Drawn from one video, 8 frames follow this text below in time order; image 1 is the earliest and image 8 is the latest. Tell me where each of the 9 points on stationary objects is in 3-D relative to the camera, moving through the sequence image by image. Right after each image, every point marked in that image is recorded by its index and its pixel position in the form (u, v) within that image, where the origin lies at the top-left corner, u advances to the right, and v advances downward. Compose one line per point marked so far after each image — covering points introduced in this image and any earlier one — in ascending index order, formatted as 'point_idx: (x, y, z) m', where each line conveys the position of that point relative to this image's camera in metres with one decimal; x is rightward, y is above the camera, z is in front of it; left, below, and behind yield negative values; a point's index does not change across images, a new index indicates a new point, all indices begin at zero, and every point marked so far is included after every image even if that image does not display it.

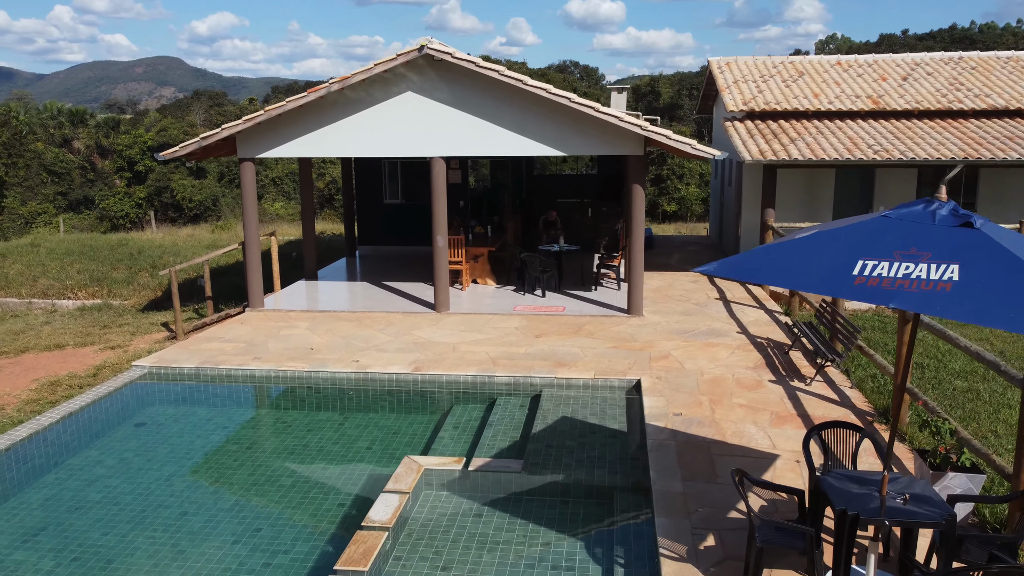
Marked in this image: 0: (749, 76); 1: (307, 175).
0: (+4.5, +4.0, +15.4) m
1: (-3.5, +1.8, +13.6) m
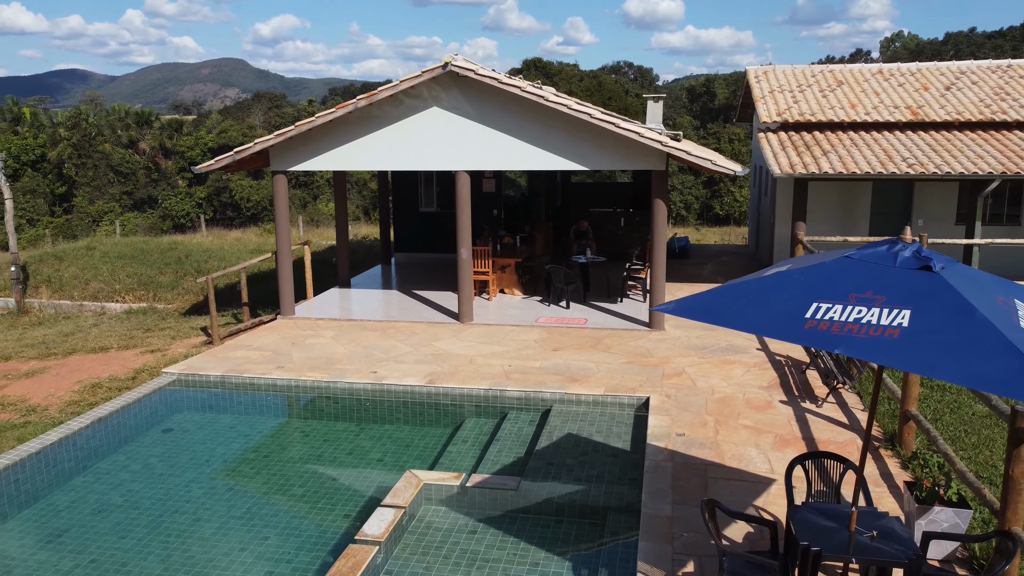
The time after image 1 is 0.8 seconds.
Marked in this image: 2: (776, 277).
0: (+5.2, +3.8, +15.2) m
1: (-3.0, +1.7, +13.9) m
2: (+1.2, +0.1, +3.9) m
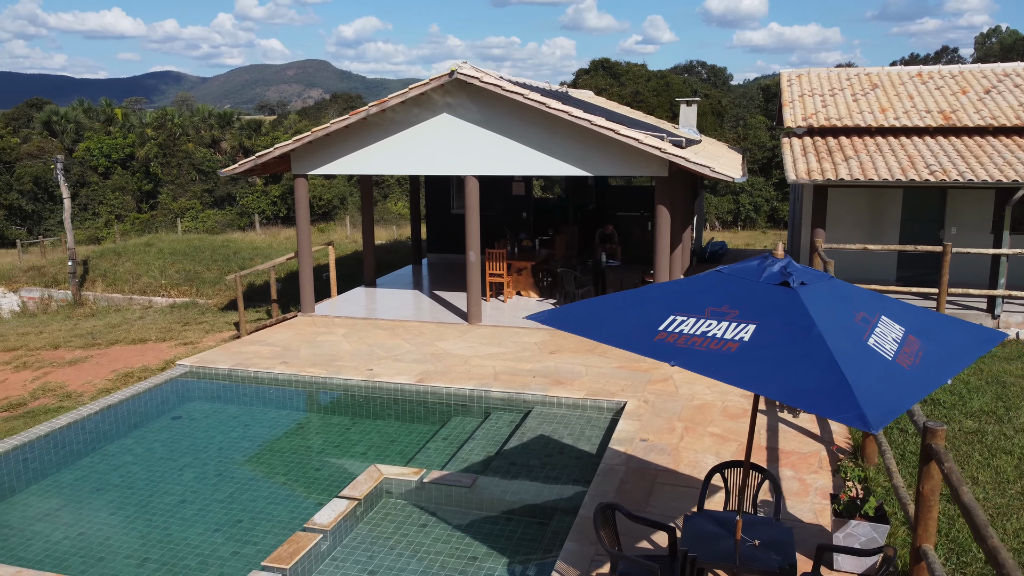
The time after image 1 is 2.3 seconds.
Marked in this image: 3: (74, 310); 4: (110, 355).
0: (+5.7, +3.7, +14.9) m
1: (-2.6, +1.7, +14.4) m
2: (+0.7, 0.0, +4.0) m
3: (-8.6, -0.4, +16.0) m
4: (-6.4, -1.1, +12.9) m
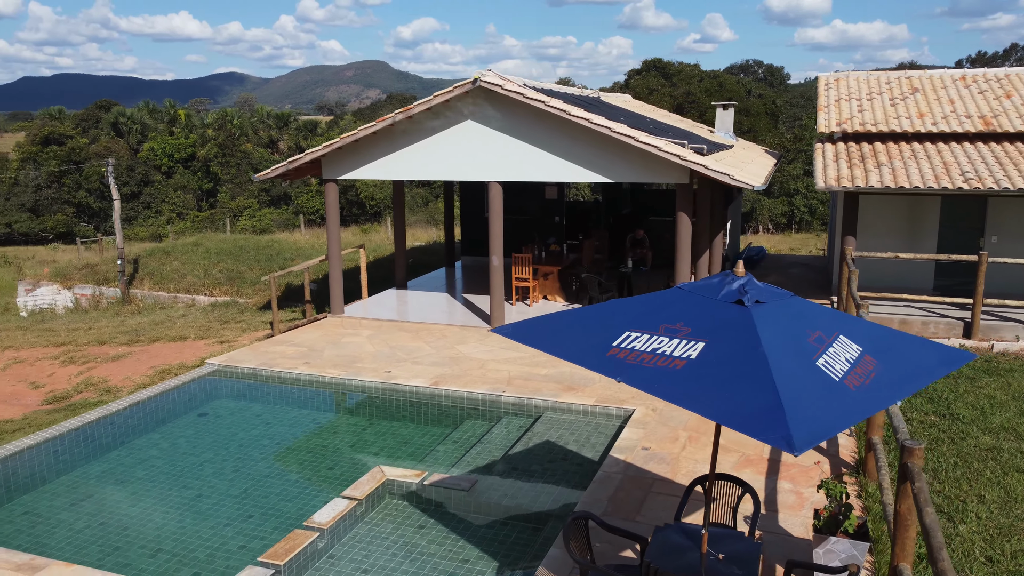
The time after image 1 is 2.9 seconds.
0: (+6.2, +3.5, +14.7) m
1: (-2.0, +1.7, +14.7) m
2: (+0.5, -0.1, +4.1) m
3: (-8.0, -0.4, +16.6) m
4: (-6.0, -1.1, +13.5) m
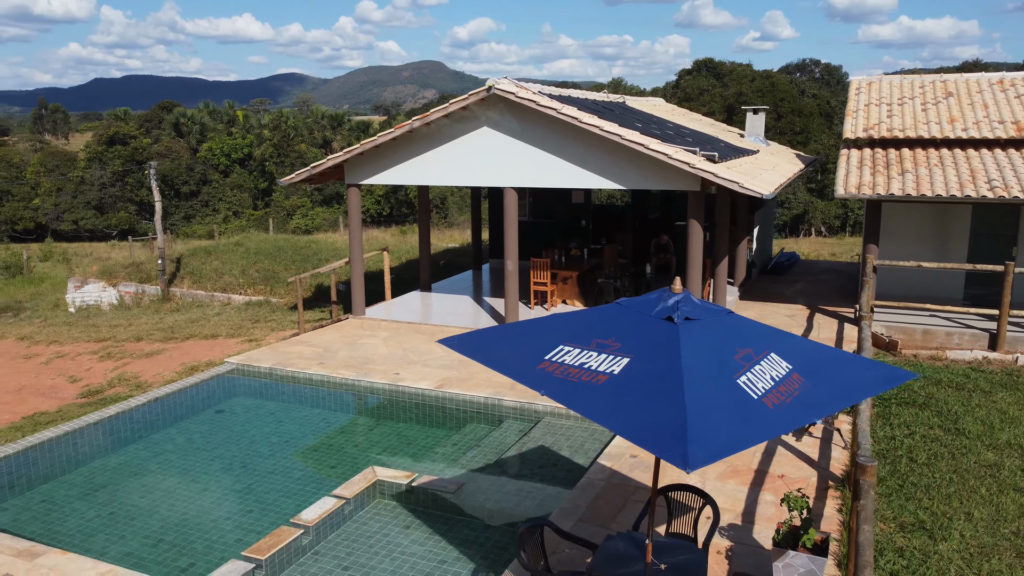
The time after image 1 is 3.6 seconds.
0: (+6.7, +3.4, +14.4) m
1: (-1.6, +1.7, +14.9) m
2: (+0.2, -0.2, +4.2) m
3: (-7.5, -0.3, +17.3) m
4: (-5.7, -1.0, +14.0) m
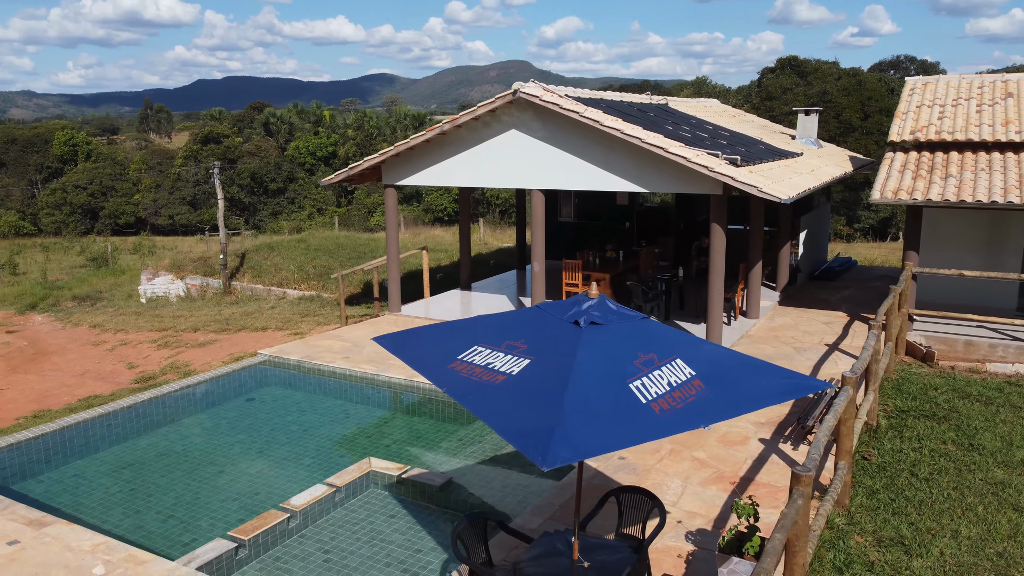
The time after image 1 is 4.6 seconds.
0: (+7.4, +3.2, +13.8) m
1: (-0.9, +1.7, +15.2) m
2: (-0.2, -0.2, +4.4) m
3: (-6.5, -0.2, +18.2) m
4: (-5.1, -0.9, +14.7) m
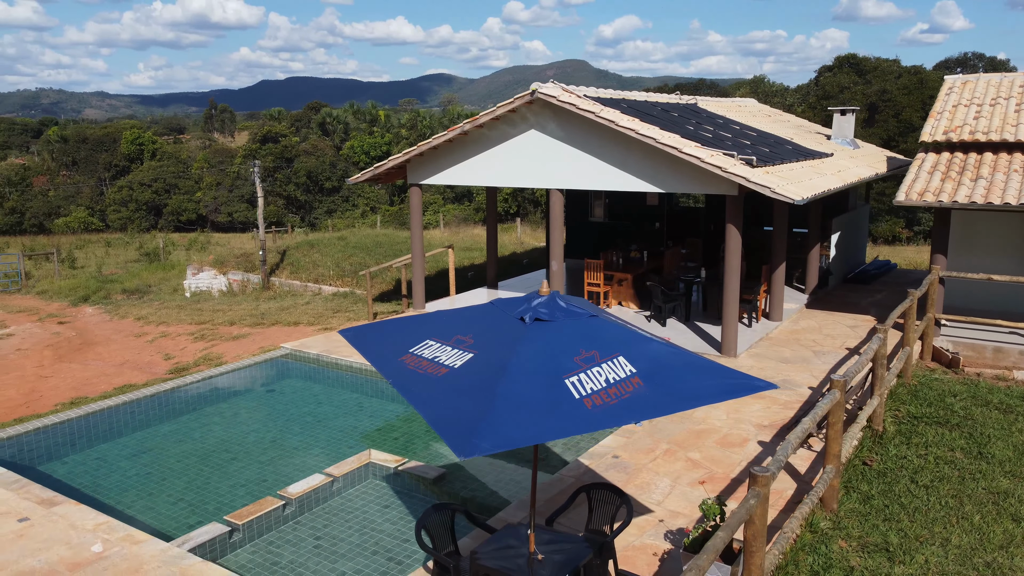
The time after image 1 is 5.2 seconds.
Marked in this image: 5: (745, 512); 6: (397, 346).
0: (+7.8, +3.2, +13.4) m
1: (-0.3, +1.7, +15.4) m
2: (-0.4, -0.2, +4.5) m
3: (-5.8, -0.1, +18.7) m
4: (-4.6, -0.8, +15.2) m
5: (+1.3, -1.2, +4.5) m
6: (-0.6, -0.3, +4.3) m
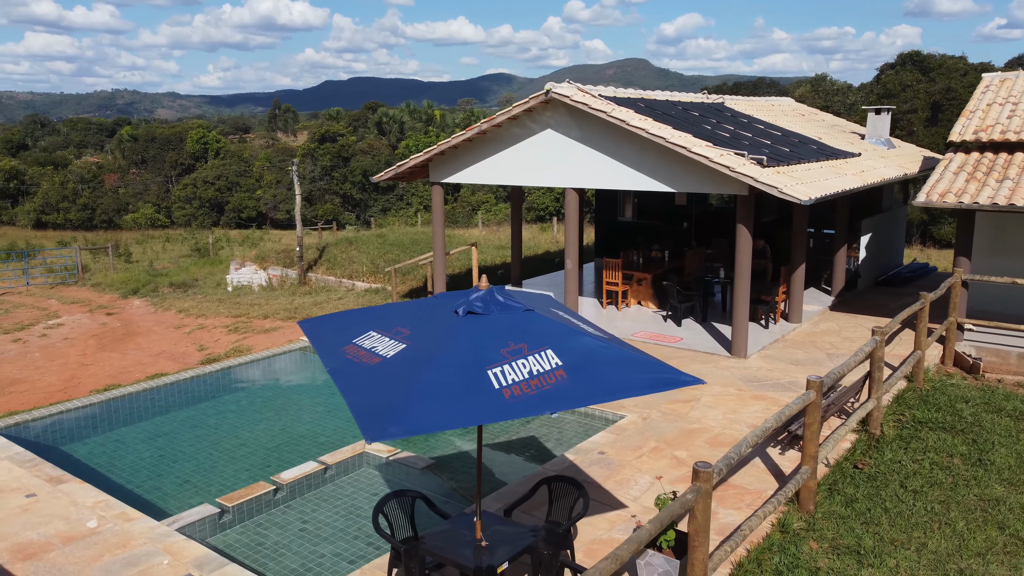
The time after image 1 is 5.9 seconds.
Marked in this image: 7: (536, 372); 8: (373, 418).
0: (+8.1, +3.1, +13.0) m
1: (+0.1, +1.8, +15.5) m
2: (-0.7, -0.1, +4.7) m
3: (-5.1, 0.0, +19.2) m
4: (-4.2, -0.7, +15.6) m
5: (+0.9, -1.2, +4.5) m
6: (-0.9, -0.3, +4.5) m
7: (+0.1, -0.4, +4.0) m
8: (-0.6, -0.6, +3.6) m
